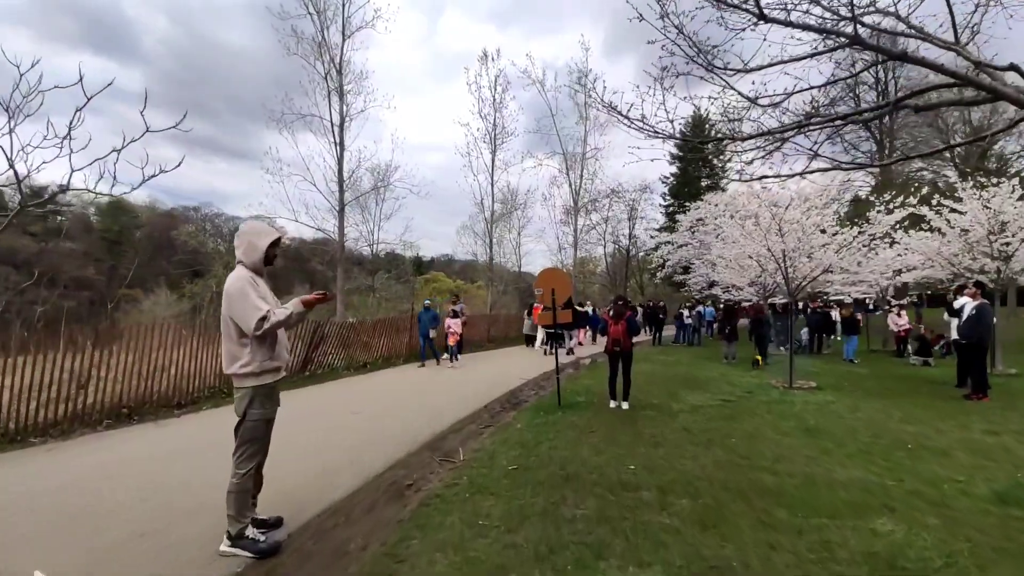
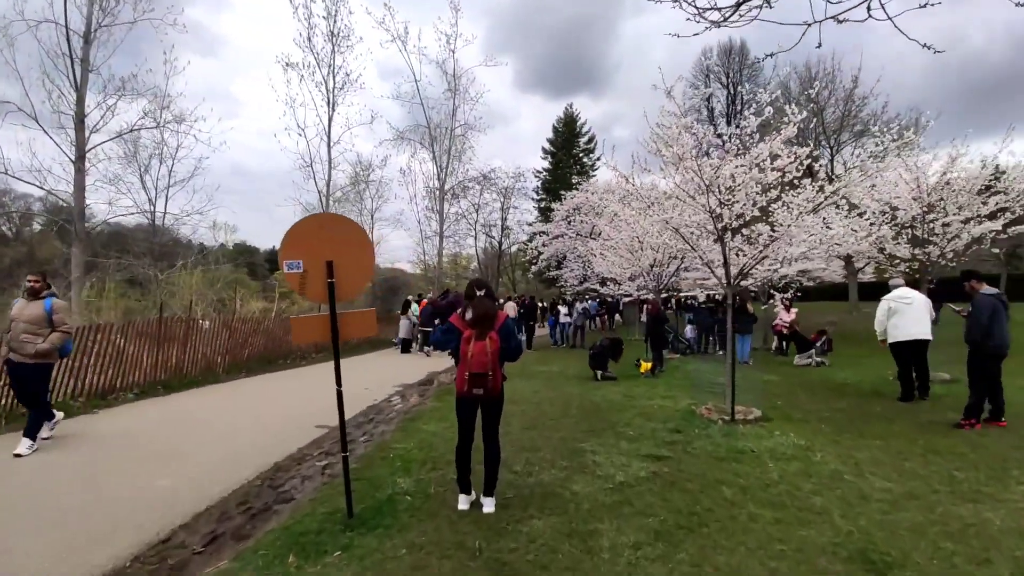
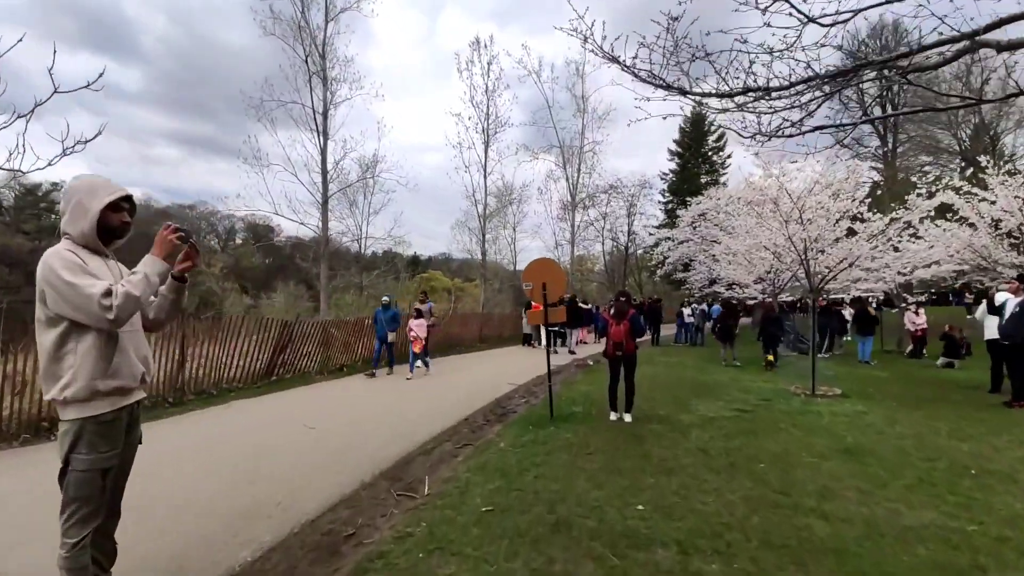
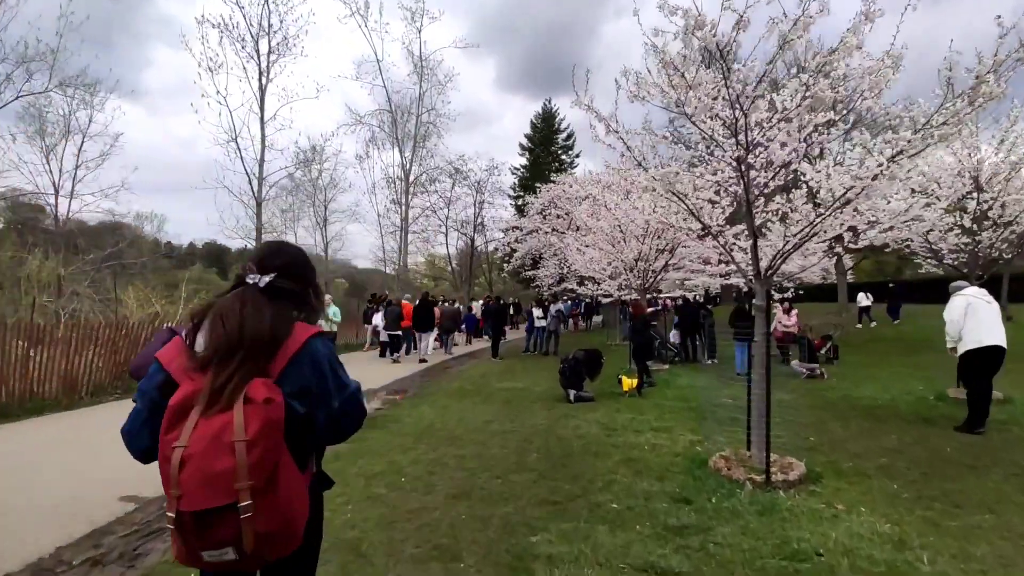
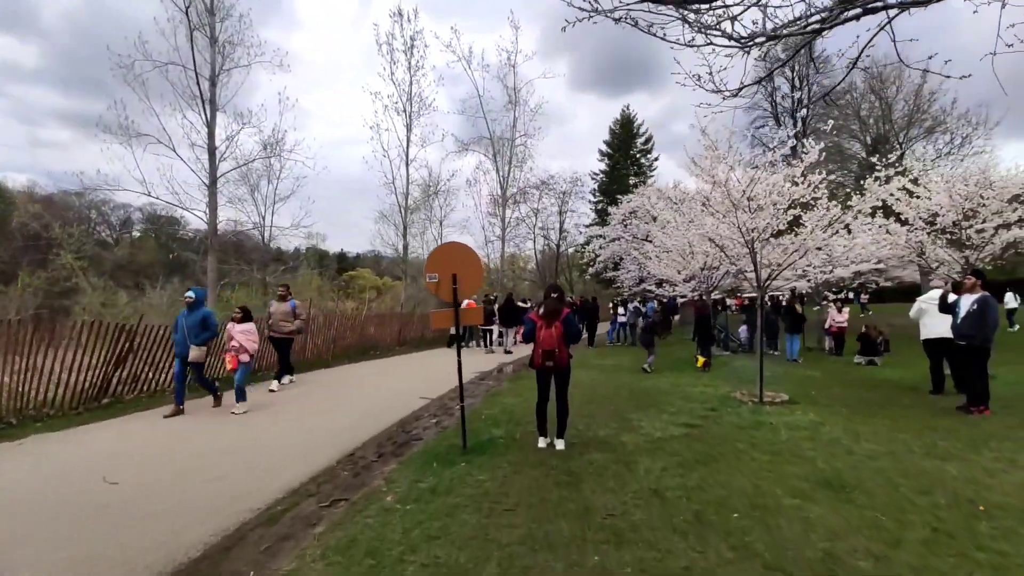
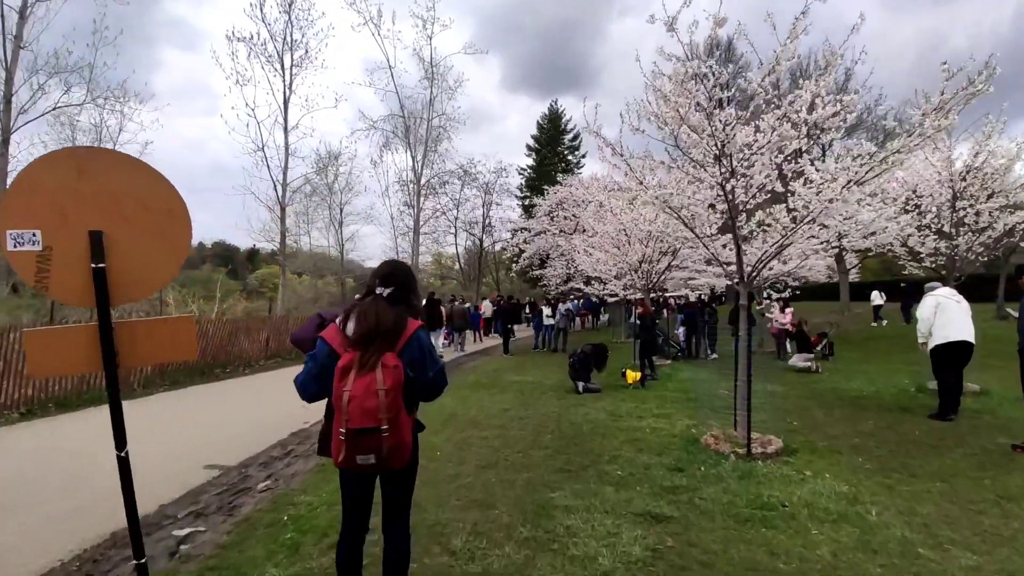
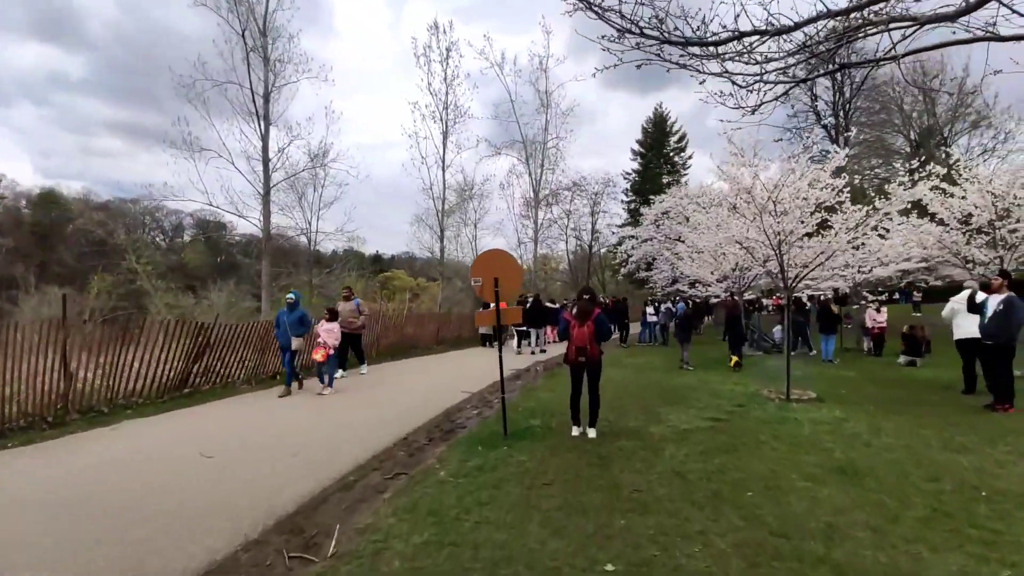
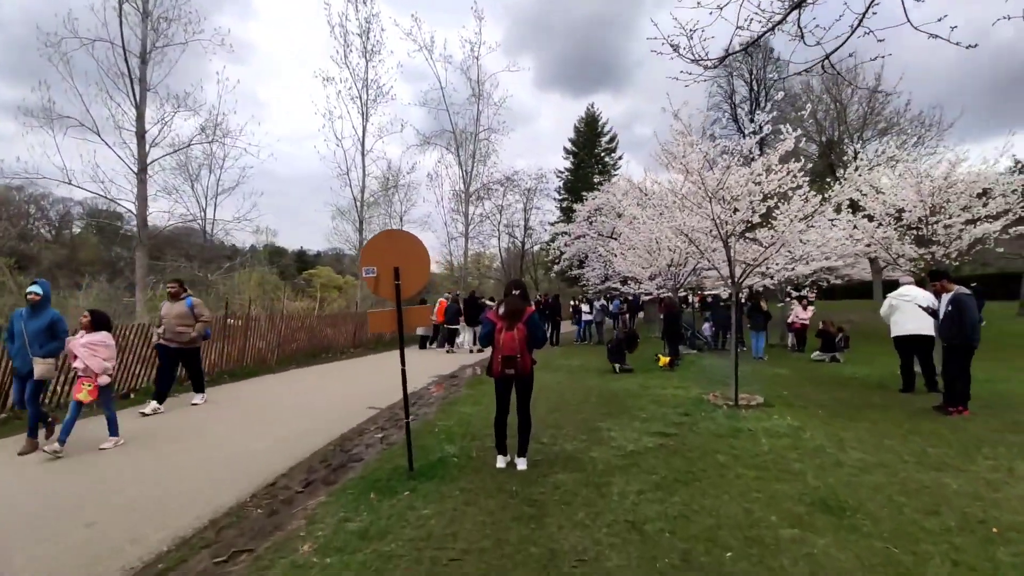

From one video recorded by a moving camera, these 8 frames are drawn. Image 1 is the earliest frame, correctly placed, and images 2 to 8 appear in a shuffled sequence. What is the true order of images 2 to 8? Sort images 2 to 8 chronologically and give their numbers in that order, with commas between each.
3, 7, 5, 8, 2, 6, 4
